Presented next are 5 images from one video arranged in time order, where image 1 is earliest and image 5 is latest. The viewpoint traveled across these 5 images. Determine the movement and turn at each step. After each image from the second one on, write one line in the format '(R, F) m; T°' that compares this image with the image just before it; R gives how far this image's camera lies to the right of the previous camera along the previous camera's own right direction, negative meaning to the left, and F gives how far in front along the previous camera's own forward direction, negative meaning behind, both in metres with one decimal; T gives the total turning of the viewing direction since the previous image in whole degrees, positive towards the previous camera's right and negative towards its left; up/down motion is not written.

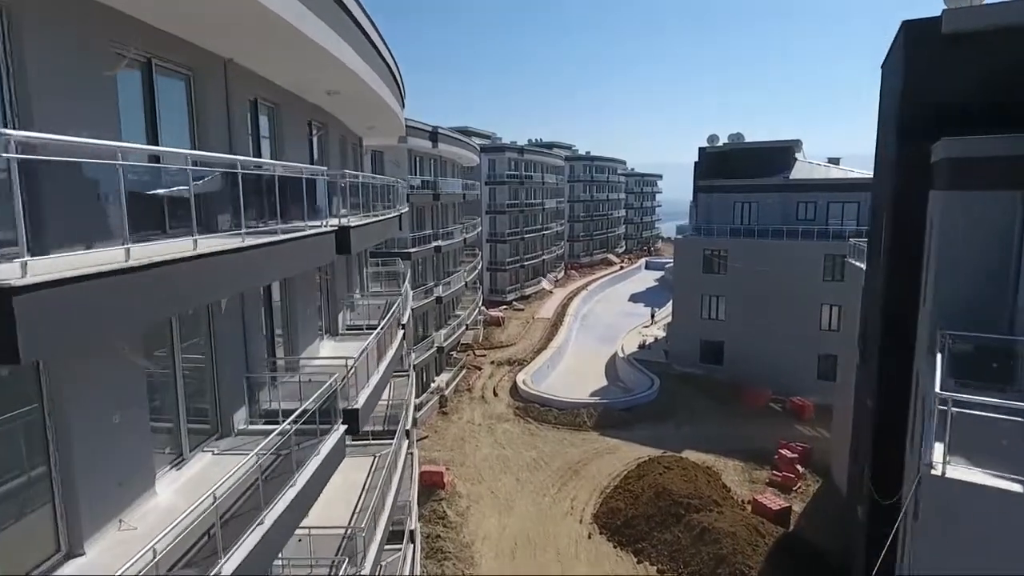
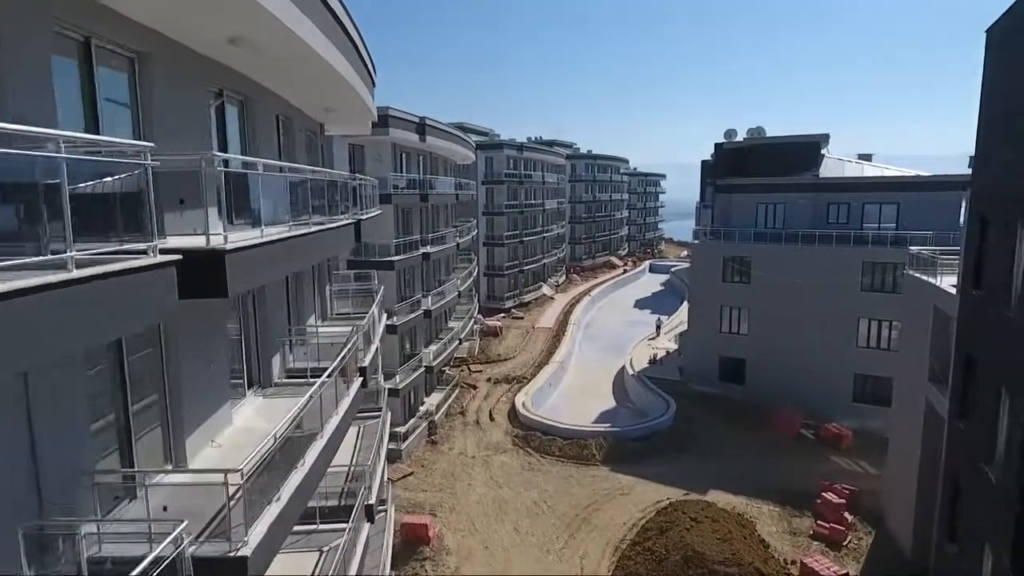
(+0.1, +4.0) m; 0°
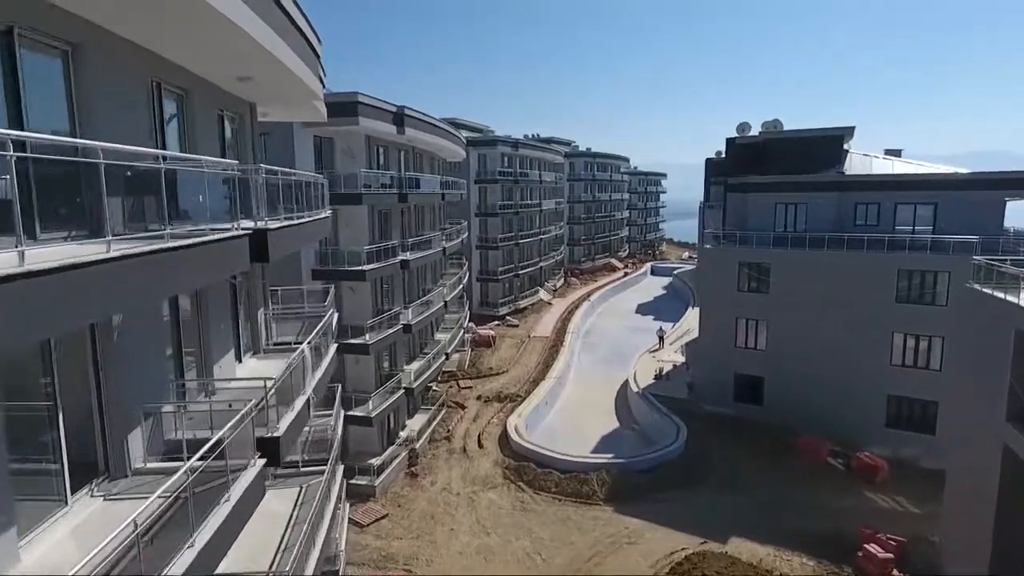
(+0.3, +3.6) m; 0°
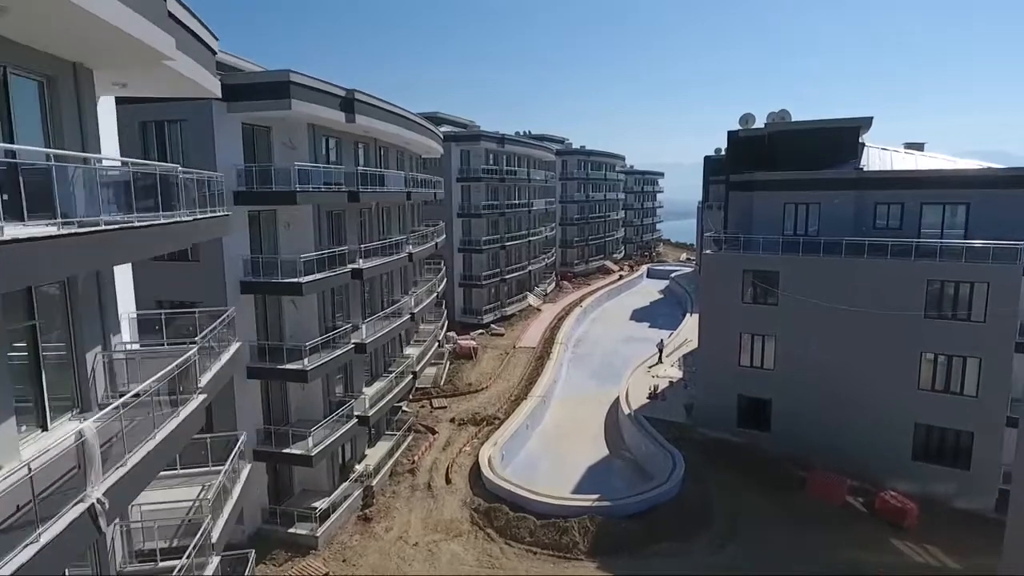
(+1.0, +3.7) m; 0°
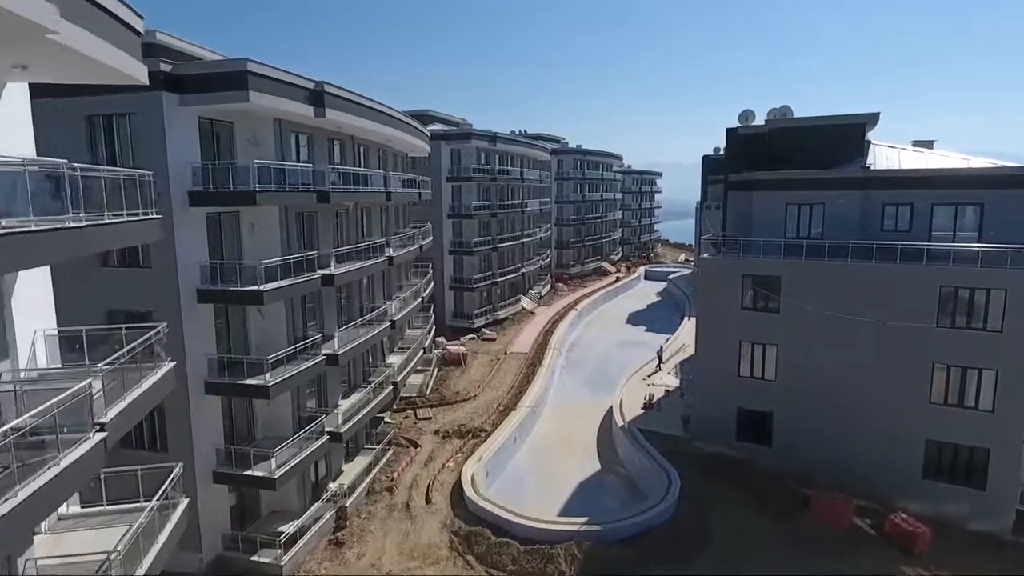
(+0.6, +1.6) m; 0°
